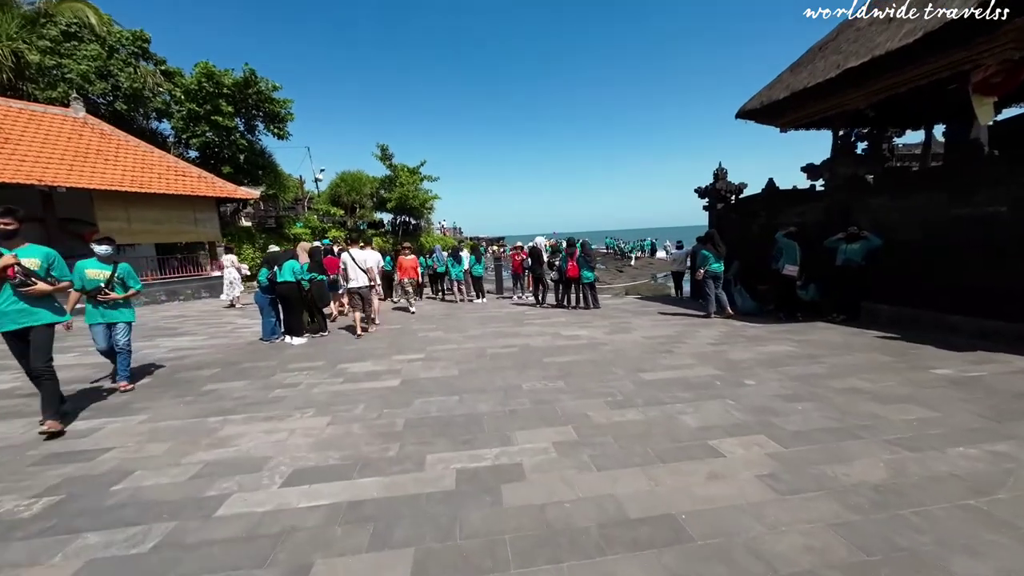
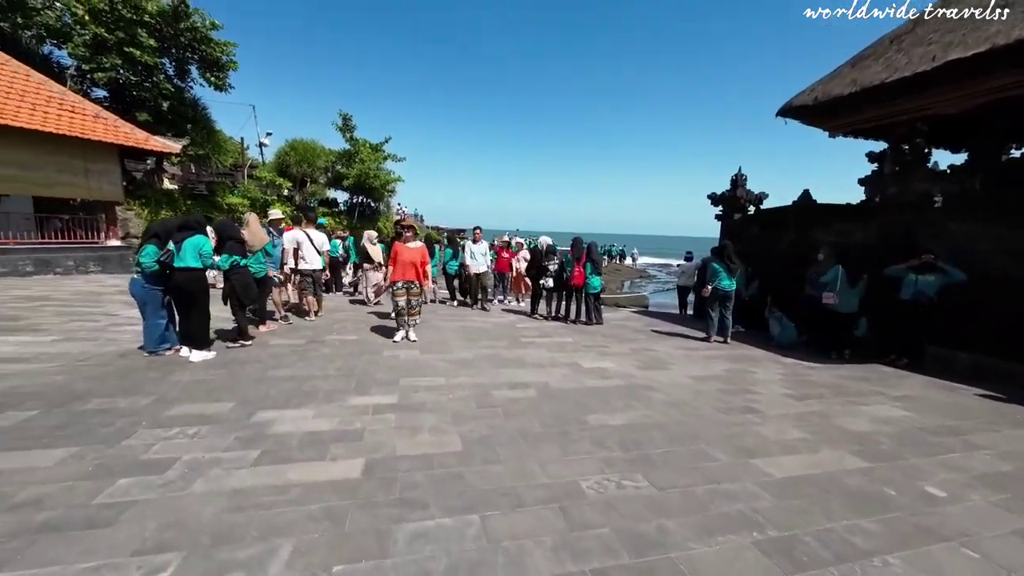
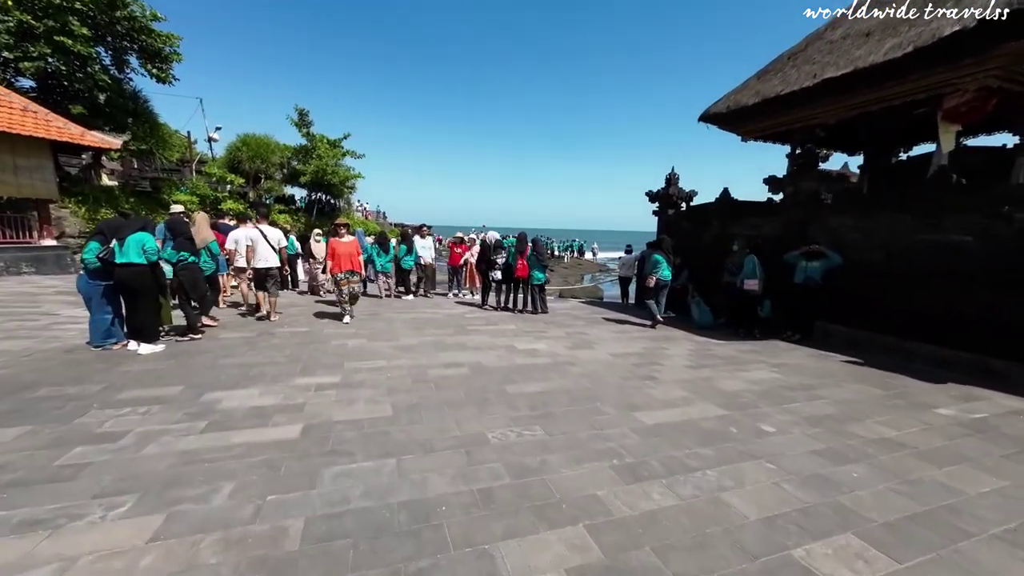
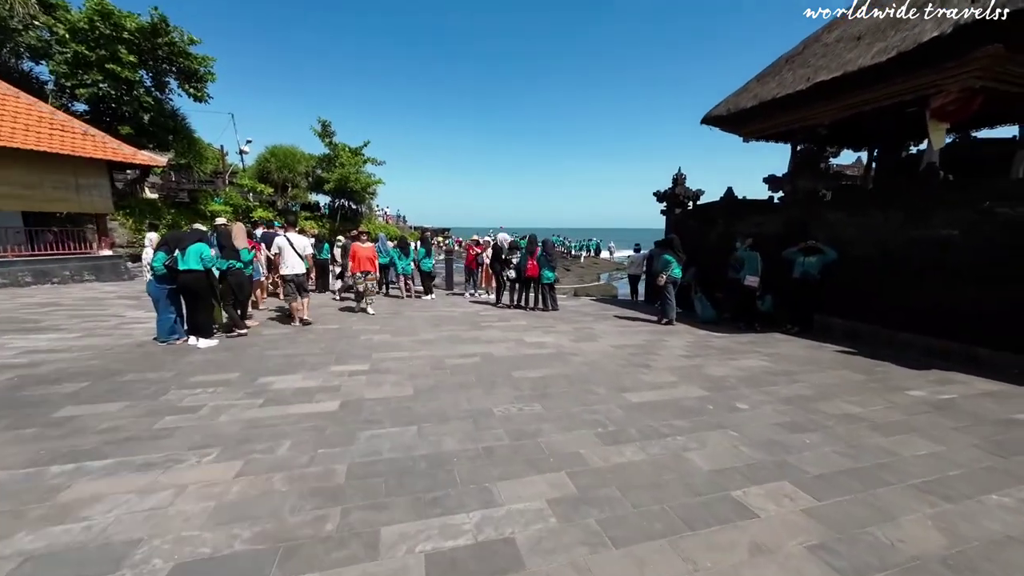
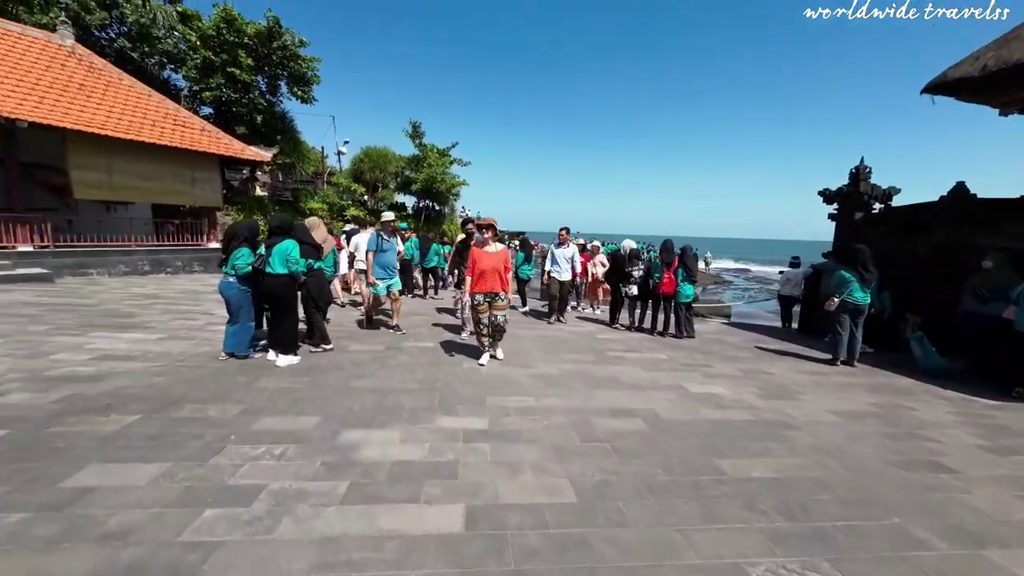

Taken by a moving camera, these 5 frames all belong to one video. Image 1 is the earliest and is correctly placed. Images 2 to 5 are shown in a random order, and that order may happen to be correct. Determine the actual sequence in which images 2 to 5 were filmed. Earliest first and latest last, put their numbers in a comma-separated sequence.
4, 3, 2, 5
